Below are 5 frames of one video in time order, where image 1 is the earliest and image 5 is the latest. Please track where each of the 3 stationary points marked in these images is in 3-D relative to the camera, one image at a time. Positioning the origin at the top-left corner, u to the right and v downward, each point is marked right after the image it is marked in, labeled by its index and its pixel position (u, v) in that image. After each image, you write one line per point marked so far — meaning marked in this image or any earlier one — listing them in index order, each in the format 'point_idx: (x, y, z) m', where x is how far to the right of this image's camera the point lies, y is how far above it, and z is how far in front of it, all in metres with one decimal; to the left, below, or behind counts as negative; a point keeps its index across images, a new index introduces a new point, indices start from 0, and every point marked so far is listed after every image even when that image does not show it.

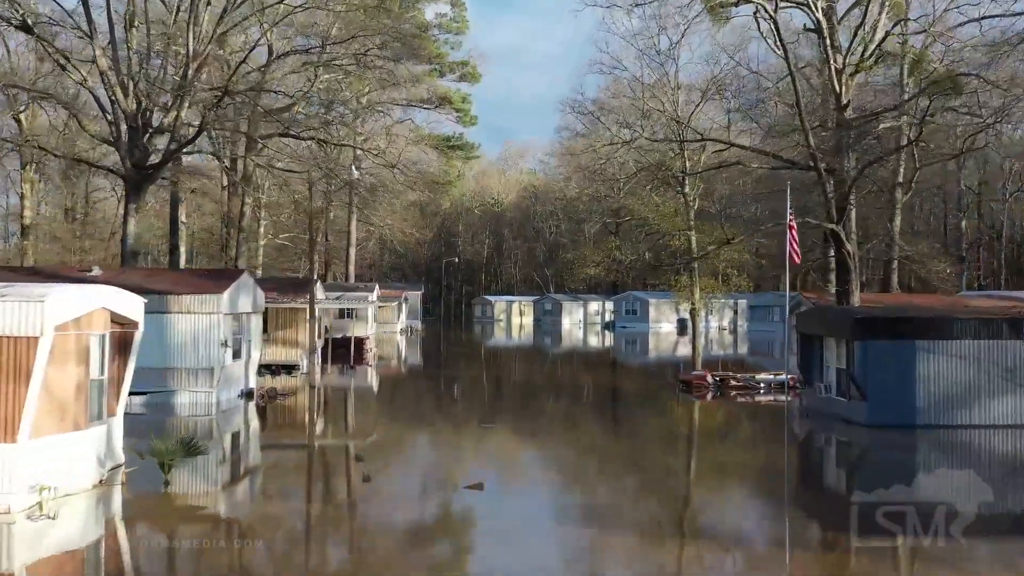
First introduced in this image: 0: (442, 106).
0: (-1.5, +3.8, +19.2) m
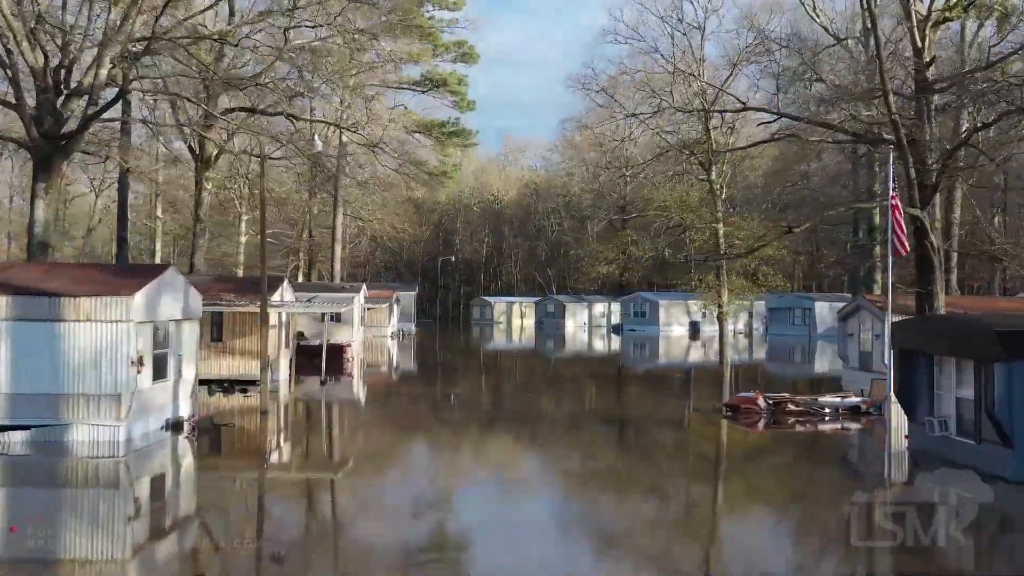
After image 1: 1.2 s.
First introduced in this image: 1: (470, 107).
0: (-1.4, +3.8, +17.5) m
1: (-0.9, +3.7, +18.8) m
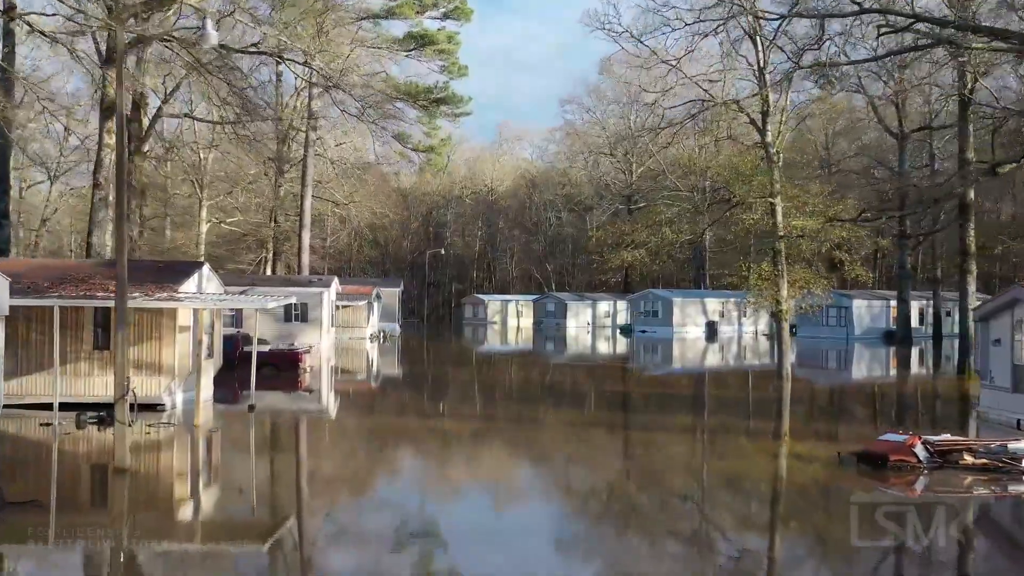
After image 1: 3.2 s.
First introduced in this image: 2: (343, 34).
0: (-1.5, +3.9, +14.9) m
1: (-0.9, +3.8, +16.2) m
2: (-2.6, +3.9, +13.9) m
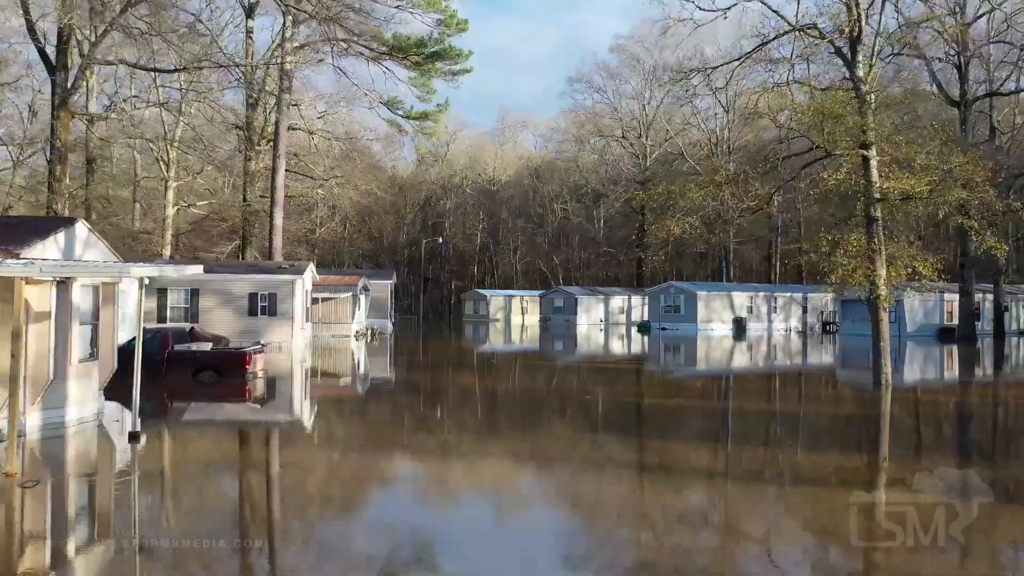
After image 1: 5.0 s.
0: (-1.4, +4.1, +12.6) m
1: (-0.8, +4.0, +13.9) m
2: (-2.5, +4.0, +11.7) m
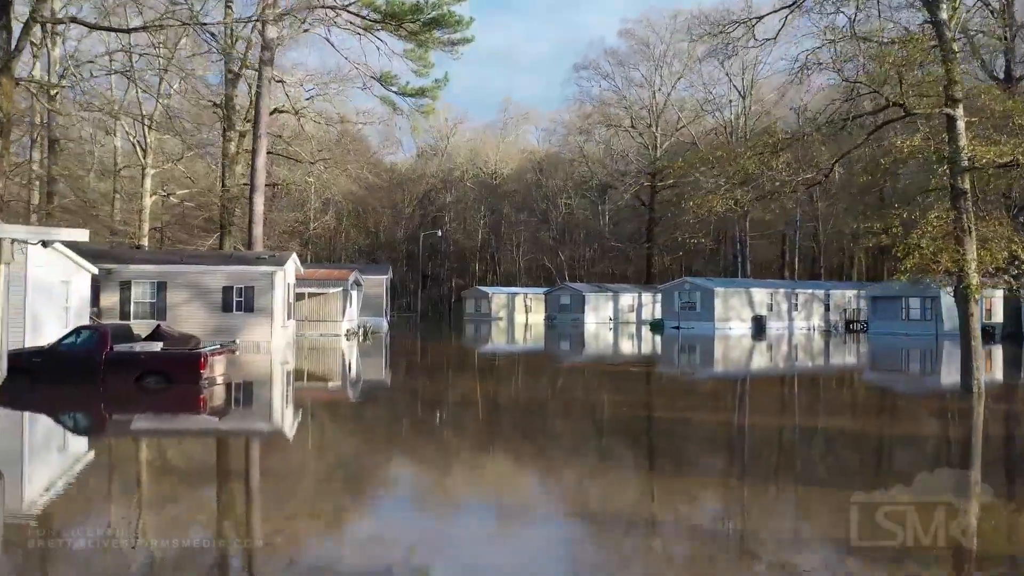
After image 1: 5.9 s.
0: (-1.3, +4.1, +11.3) m
1: (-0.7, +4.0, +12.6) m
2: (-2.4, +4.1, +10.4) m
